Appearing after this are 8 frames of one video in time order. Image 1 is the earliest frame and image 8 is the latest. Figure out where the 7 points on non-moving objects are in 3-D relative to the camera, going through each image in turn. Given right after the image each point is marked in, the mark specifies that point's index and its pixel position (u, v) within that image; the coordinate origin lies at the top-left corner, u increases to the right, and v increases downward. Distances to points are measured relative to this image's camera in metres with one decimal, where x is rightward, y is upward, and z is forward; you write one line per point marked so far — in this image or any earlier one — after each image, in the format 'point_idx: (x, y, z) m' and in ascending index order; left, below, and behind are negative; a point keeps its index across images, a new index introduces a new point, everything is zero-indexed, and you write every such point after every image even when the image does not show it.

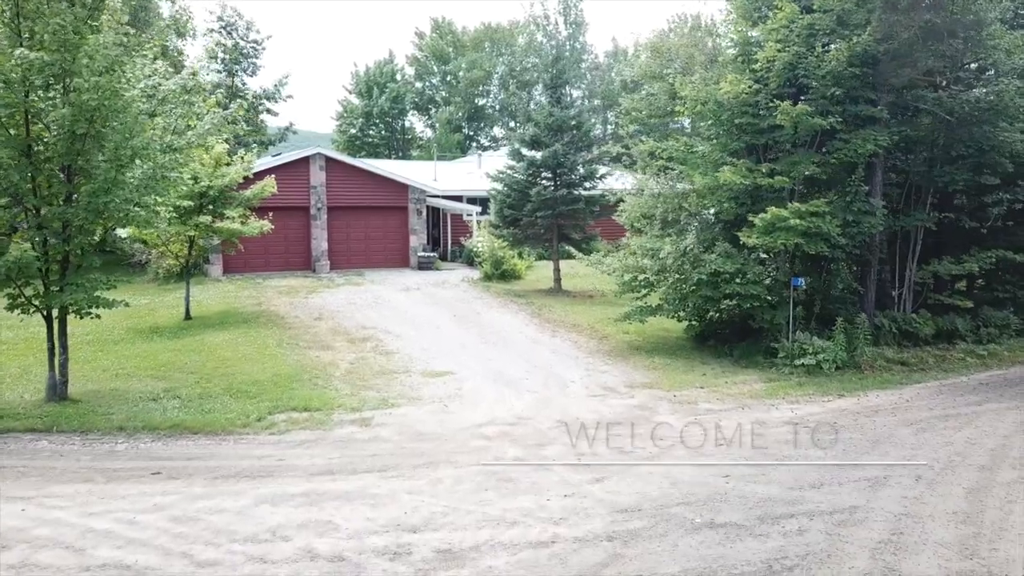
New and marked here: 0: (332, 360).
0: (-3.2, -1.3, +12.0) m
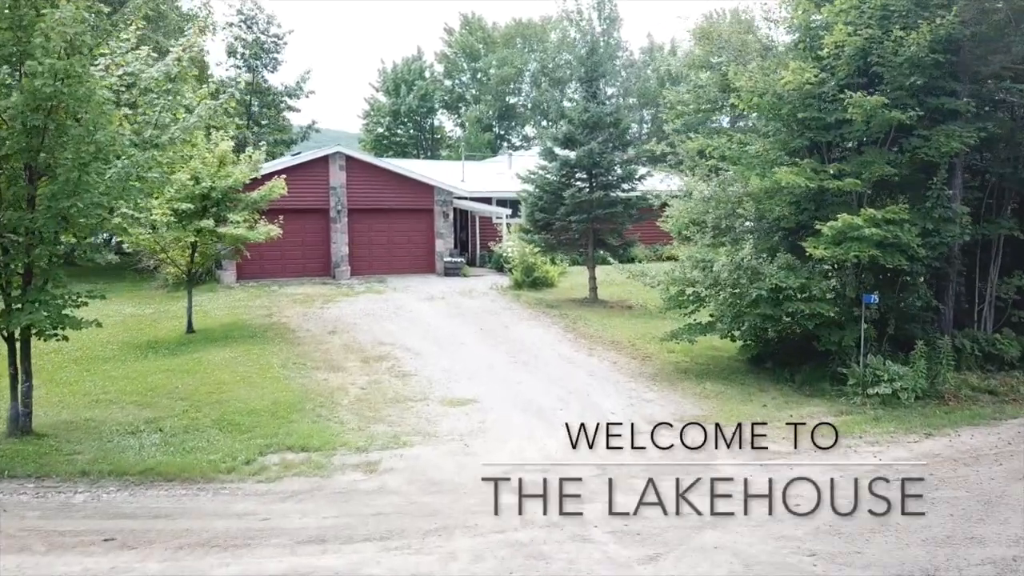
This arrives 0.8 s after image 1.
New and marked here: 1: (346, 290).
0: (-2.7, -1.5, +10.6) m
1: (-4.7, -0.1, +19.2) m
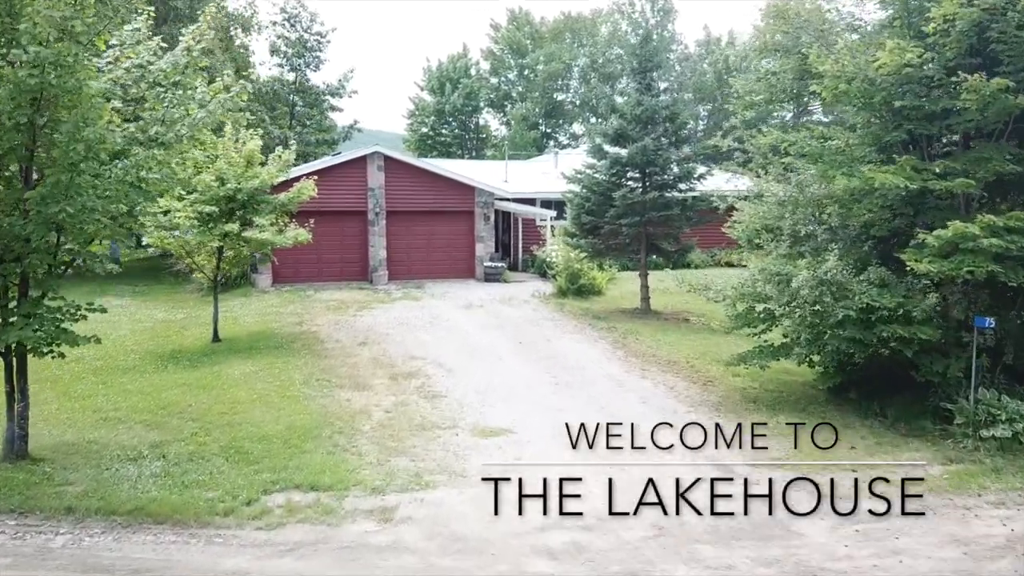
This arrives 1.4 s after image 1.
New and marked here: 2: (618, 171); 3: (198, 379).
0: (-2.1, -1.7, +9.7) m
1: (-3.5, -0.2, +18.3) m
2: (+2.7, +3.1, +17.8) m
3: (-4.9, -1.4, +10.5) m
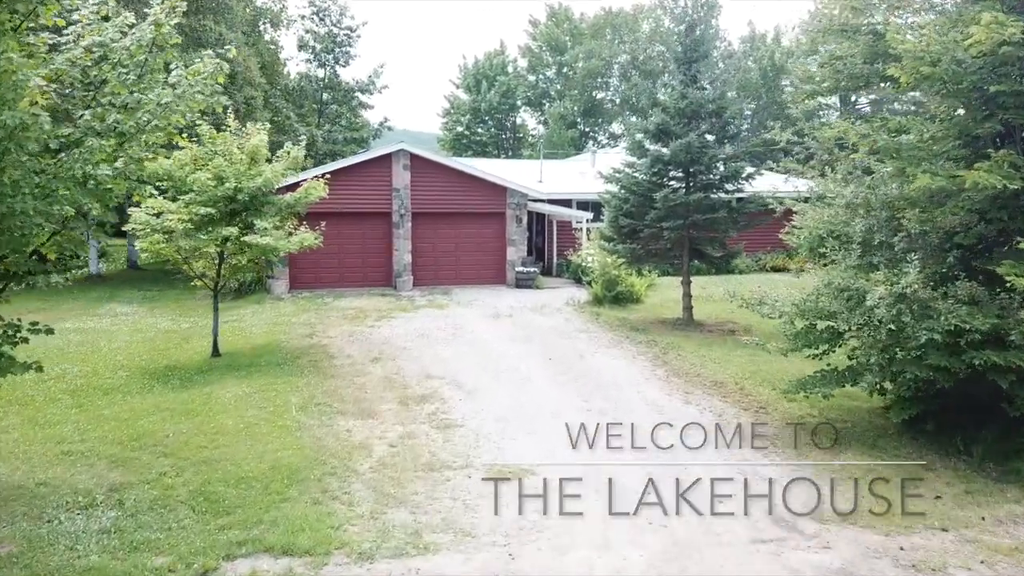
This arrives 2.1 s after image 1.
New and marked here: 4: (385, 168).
0: (-1.8, -1.9, +8.4) m
1: (-2.7, -0.4, +17.1) m
2: (+3.5, +2.8, +16.2) m
3: (-4.5, -1.6, +9.4) m
4: (-3.6, +3.3, +18.8) m
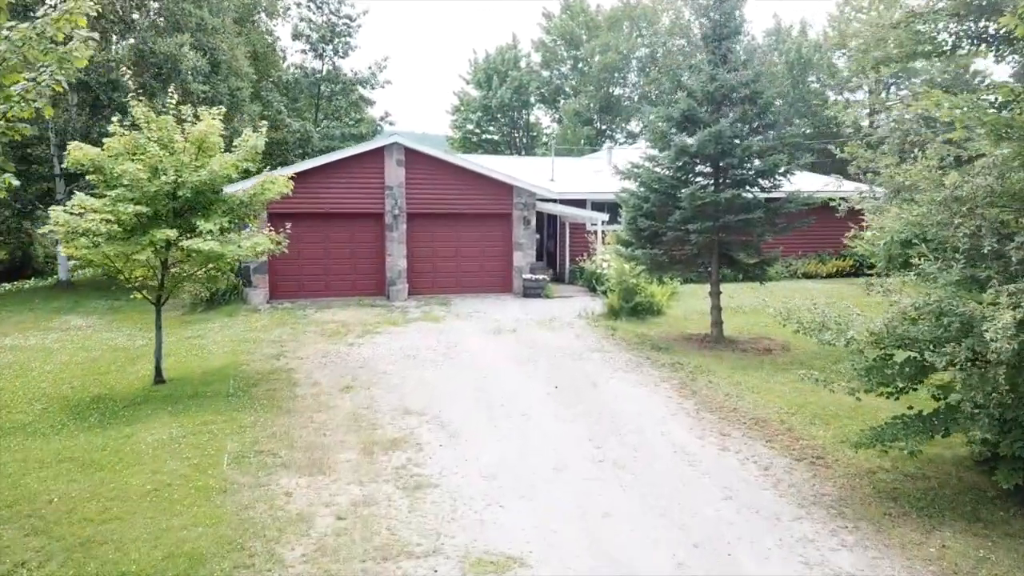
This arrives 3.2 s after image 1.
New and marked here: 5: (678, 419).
0: (-2.0, -2.1, +6.5) m
1: (-2.6, -0.6, +15.2) m
2: (+3.6, +2.6, +14.1) m
3: (-4.6, -1.8, +7.5) m
4: (-3.4, +3.1, +16.9) m
5: (+2.3, -1.8, +9.5) m
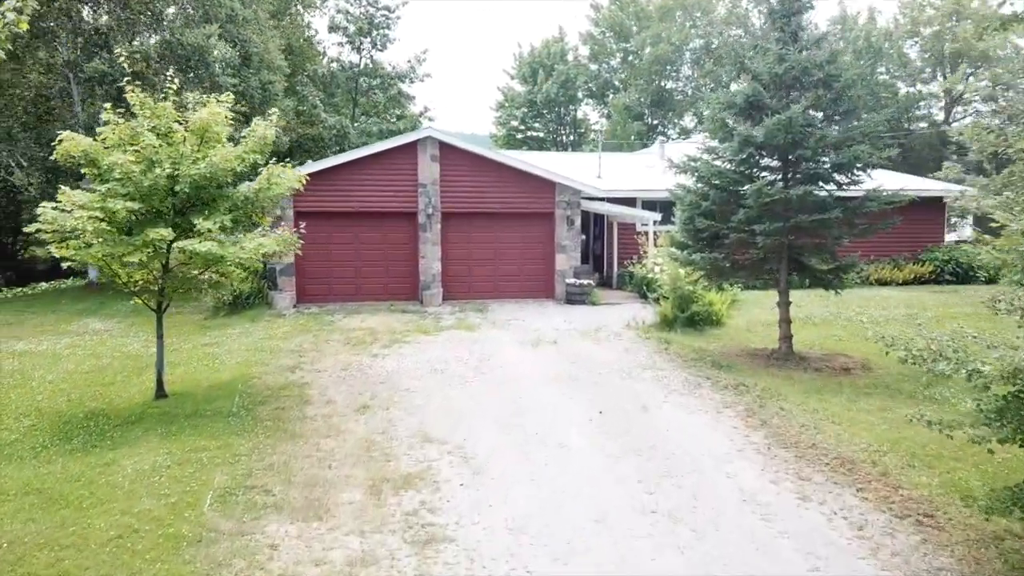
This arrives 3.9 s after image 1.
0: (-1.7, -2.2, +5.3) m
1: (-1.8, -0.7, +14.1) m
2: (+4.4, +2.4, +12.6) m
3: (-4.3, -1.9, +6.6) m
4: (-2.4, +3.0, +15.9) m
5: (+2.8, -2.0, +8.1) m
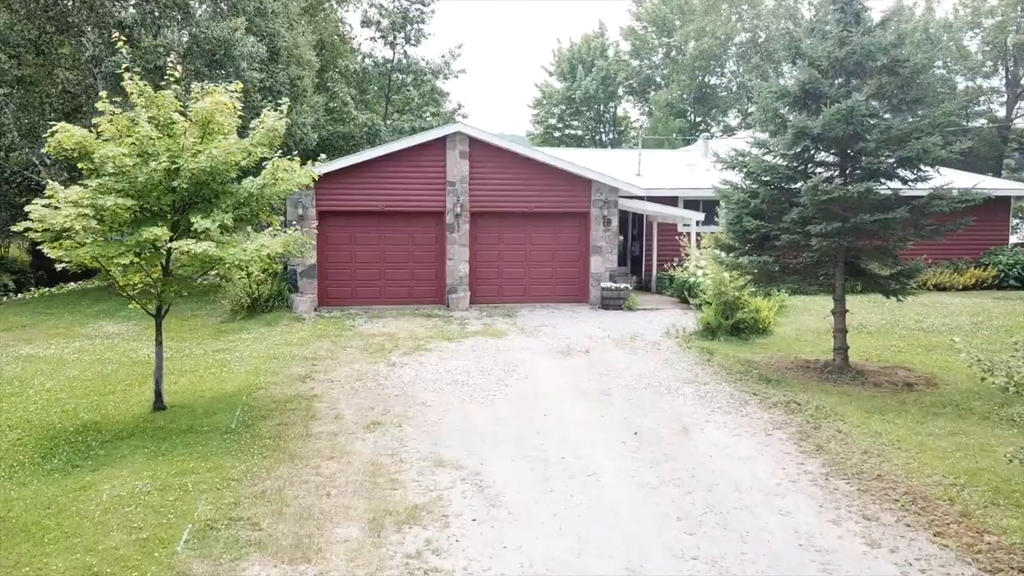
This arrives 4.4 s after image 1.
0: (-1.7, -2.3, +4.5) m
1: (-1.2, -0.8, +13.3) m
2: (+4.9, +2.3, +11.5) m
3: (-4.2, -1.9, +5.9) m
4: (-1.7, +2.9, +15.1) m
5: (+3.0, -2.1, +7.0) m
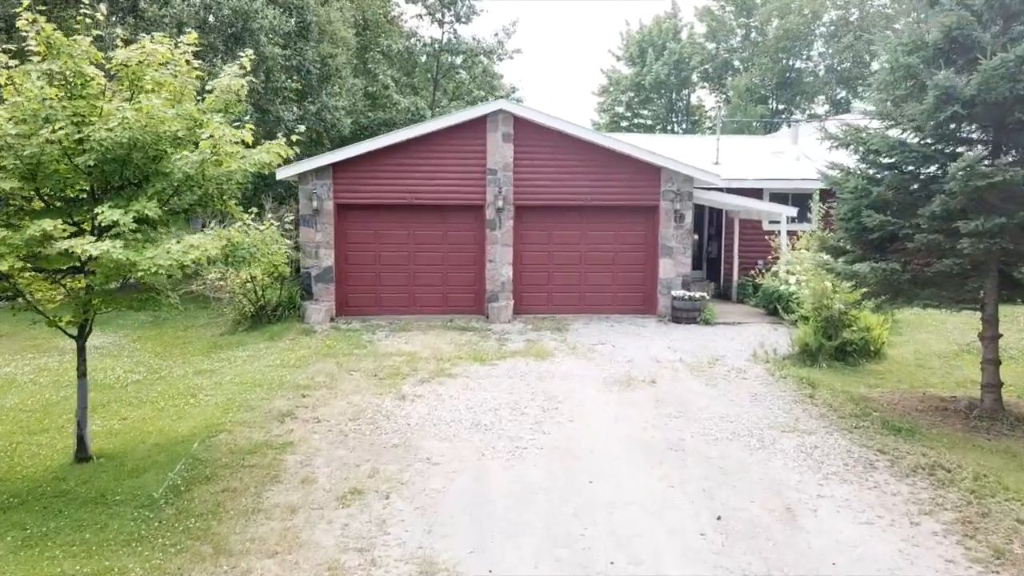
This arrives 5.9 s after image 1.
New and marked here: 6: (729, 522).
0: (-1.8, -2.4, +2.3) m
1: (-0.4, -1.0, +11.0) m
2: (+5.6, +2.0, +8.5) m
3: (-4.1, -2.0, +4.0) m
4: (-0.6, +2.8, +12.9) m
5: (+3.1, -2.3, +4.3) m
6: (+1.9, -2.0, +5.9) m
